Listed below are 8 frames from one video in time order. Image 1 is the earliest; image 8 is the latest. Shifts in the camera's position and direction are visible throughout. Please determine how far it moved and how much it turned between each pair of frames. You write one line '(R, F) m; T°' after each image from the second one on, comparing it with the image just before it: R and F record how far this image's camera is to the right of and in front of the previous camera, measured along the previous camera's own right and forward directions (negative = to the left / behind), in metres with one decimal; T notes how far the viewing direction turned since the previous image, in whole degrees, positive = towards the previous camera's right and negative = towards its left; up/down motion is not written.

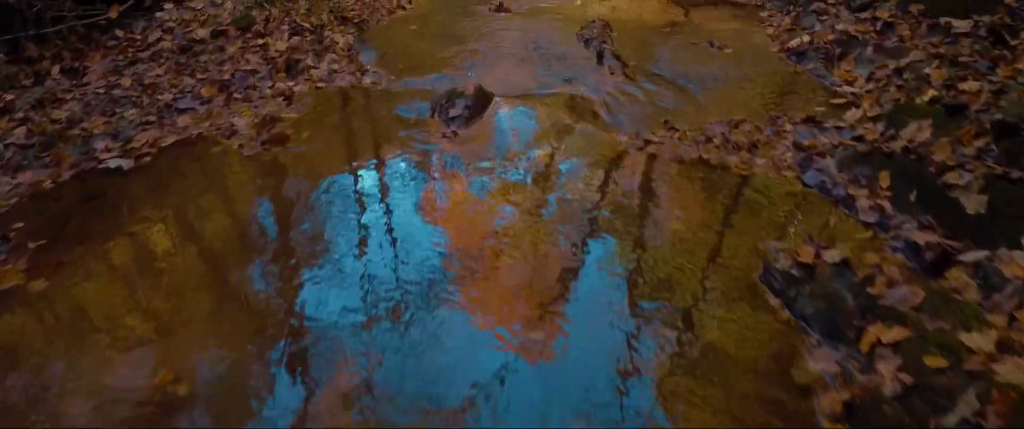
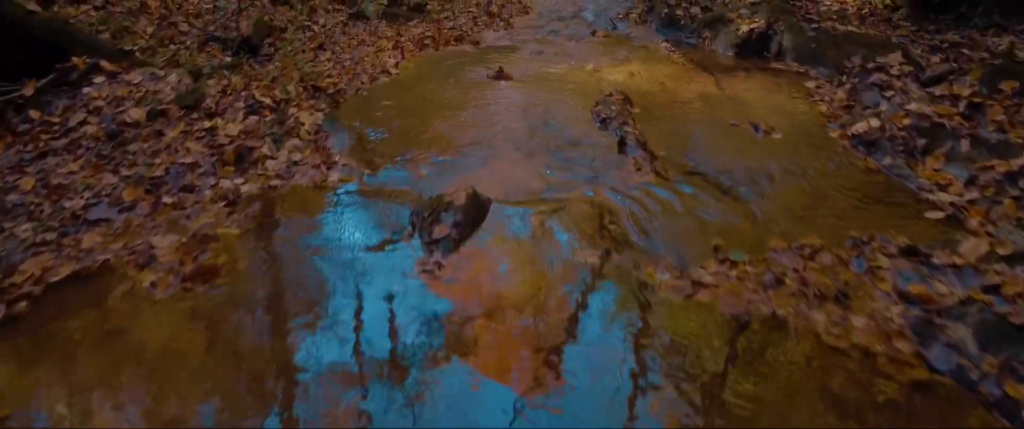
(0.0, +1.3) m; 0°
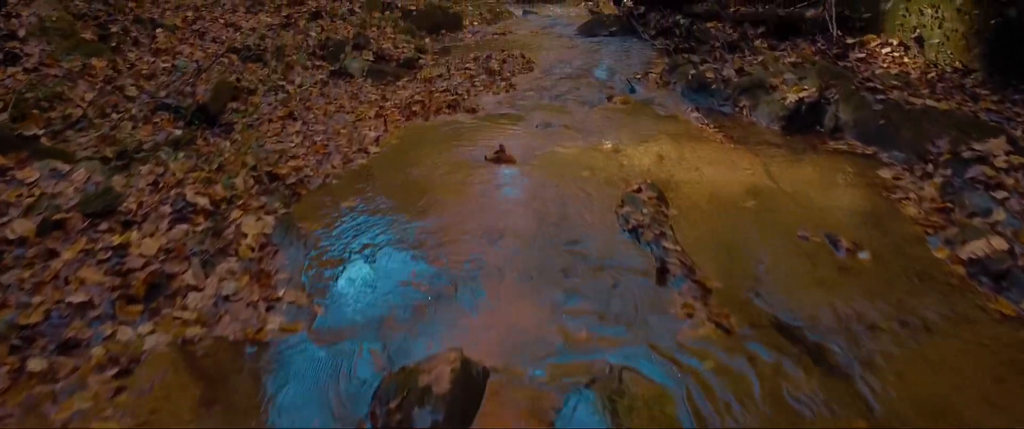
(0.0, +1.4) m; 0°
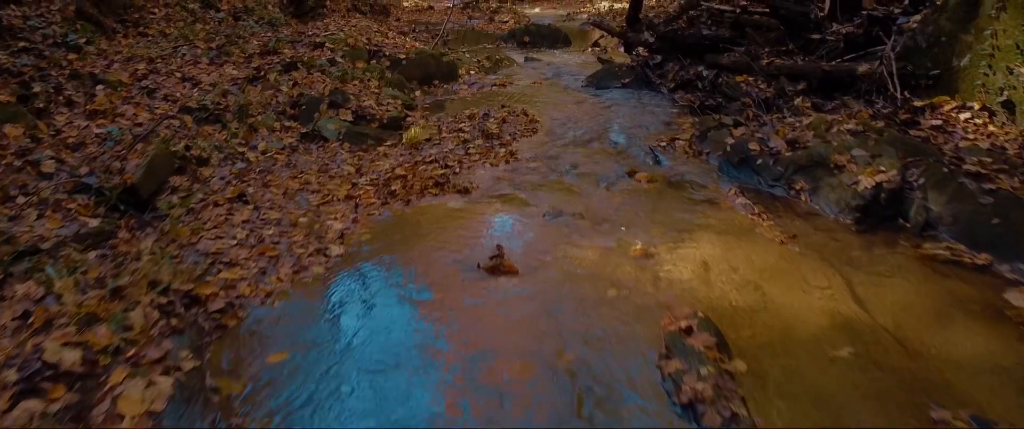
(0.0, +1.5) m; 0°
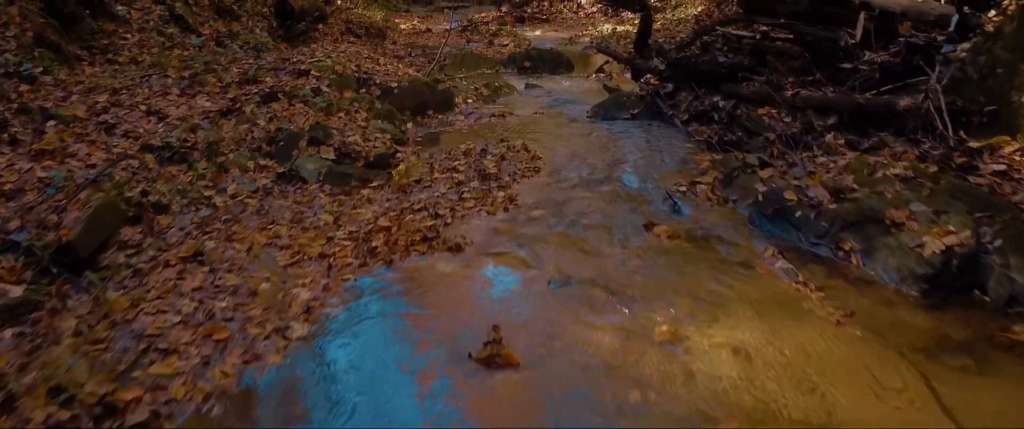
(0.0, +0.9) m; 0°
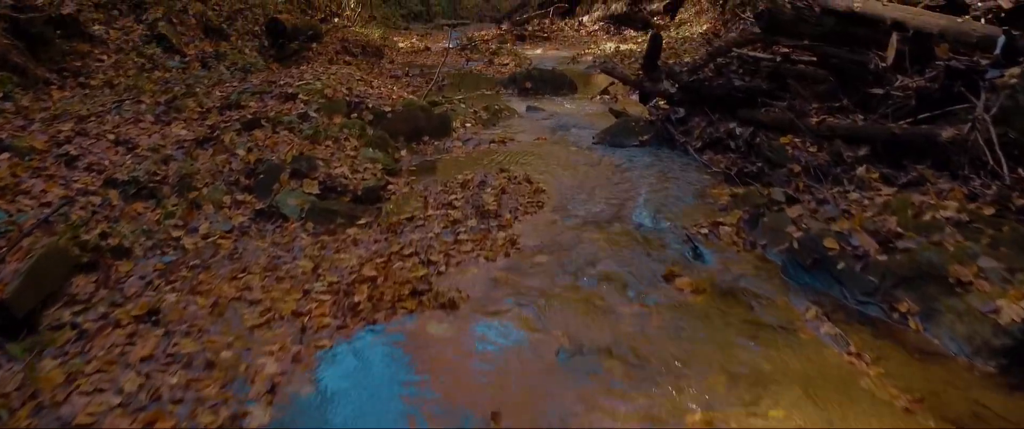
(0.0, +0.7) m; 0°
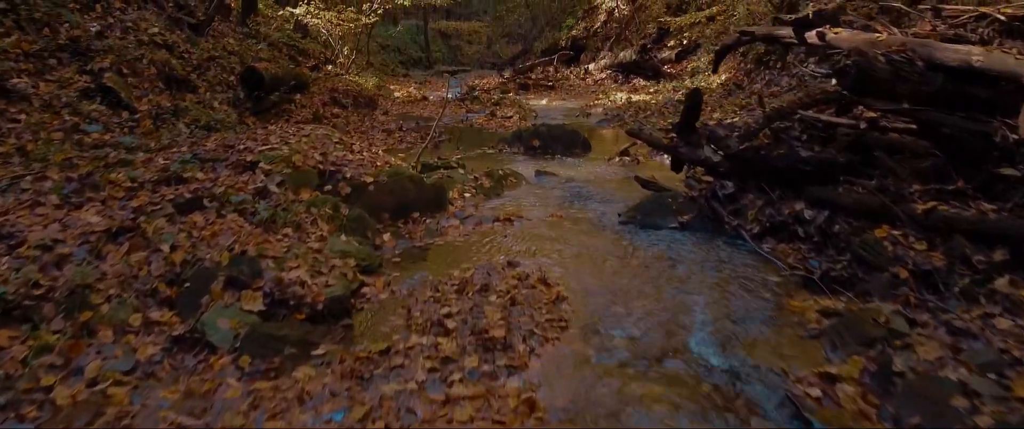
(-0.1, +2.0) m; 0°
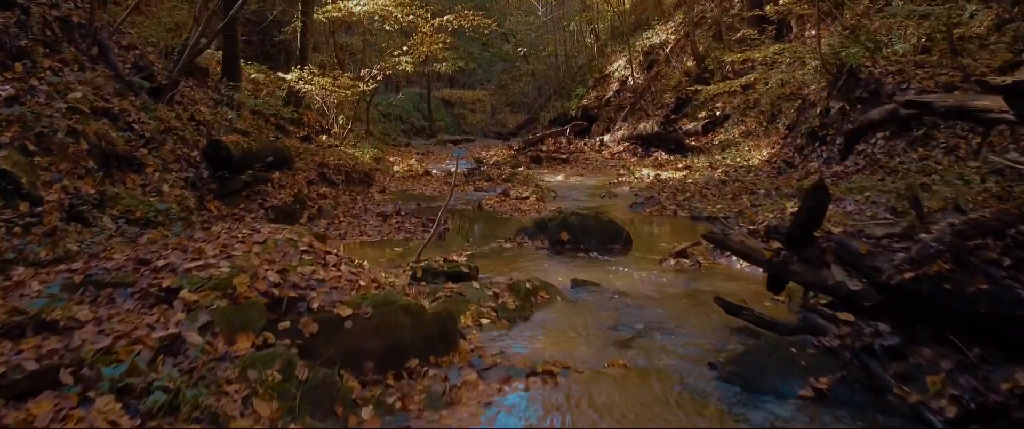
(-0.3, +2.9) m; 0°
